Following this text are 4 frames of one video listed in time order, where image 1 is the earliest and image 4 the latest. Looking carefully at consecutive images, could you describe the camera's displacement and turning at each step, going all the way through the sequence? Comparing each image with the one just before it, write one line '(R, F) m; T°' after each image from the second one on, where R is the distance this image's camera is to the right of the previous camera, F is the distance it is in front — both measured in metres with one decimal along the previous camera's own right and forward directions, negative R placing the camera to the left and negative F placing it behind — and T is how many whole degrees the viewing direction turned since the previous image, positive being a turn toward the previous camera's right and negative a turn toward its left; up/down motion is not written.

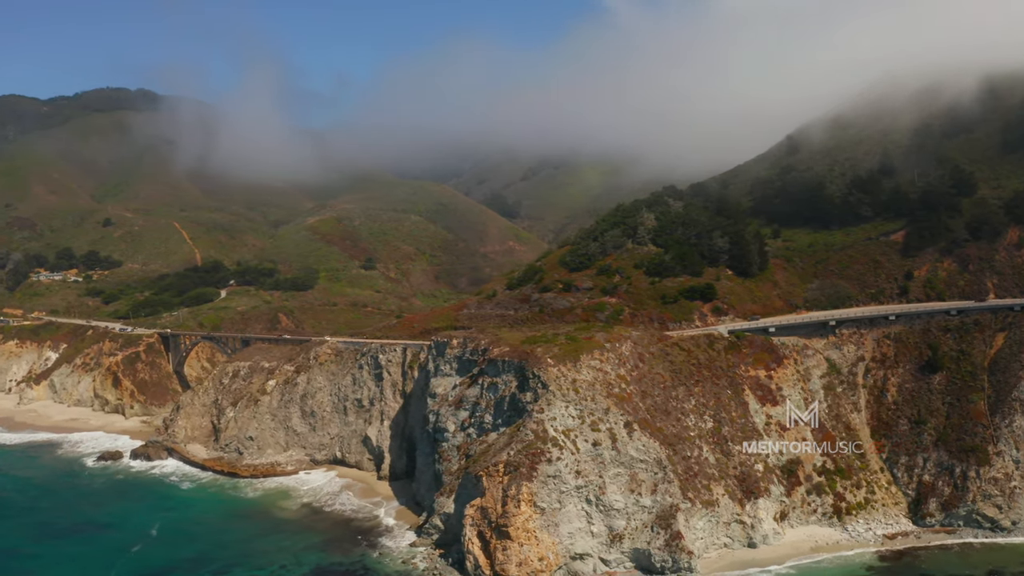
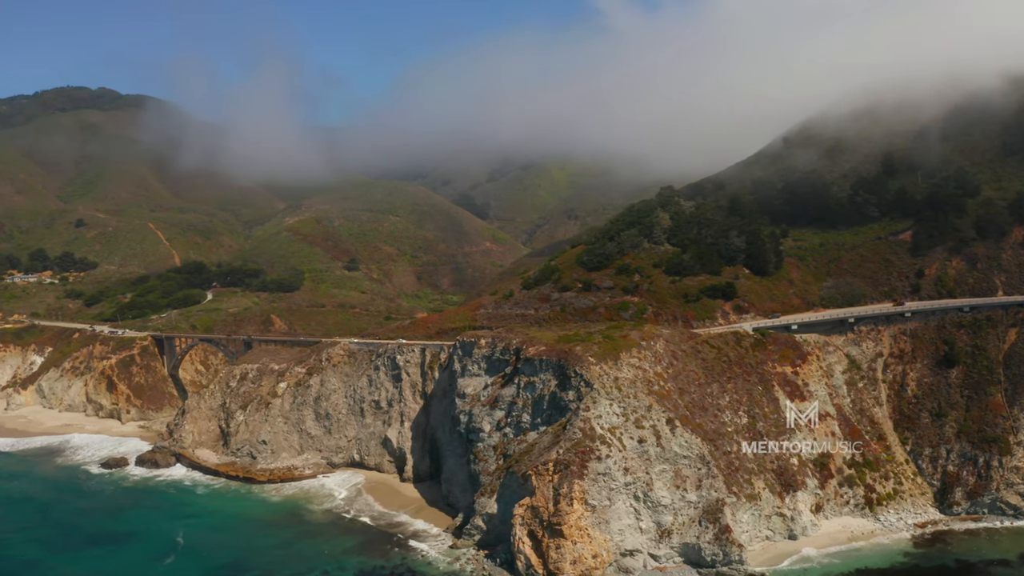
(-5.6, +0.1) m; +3°
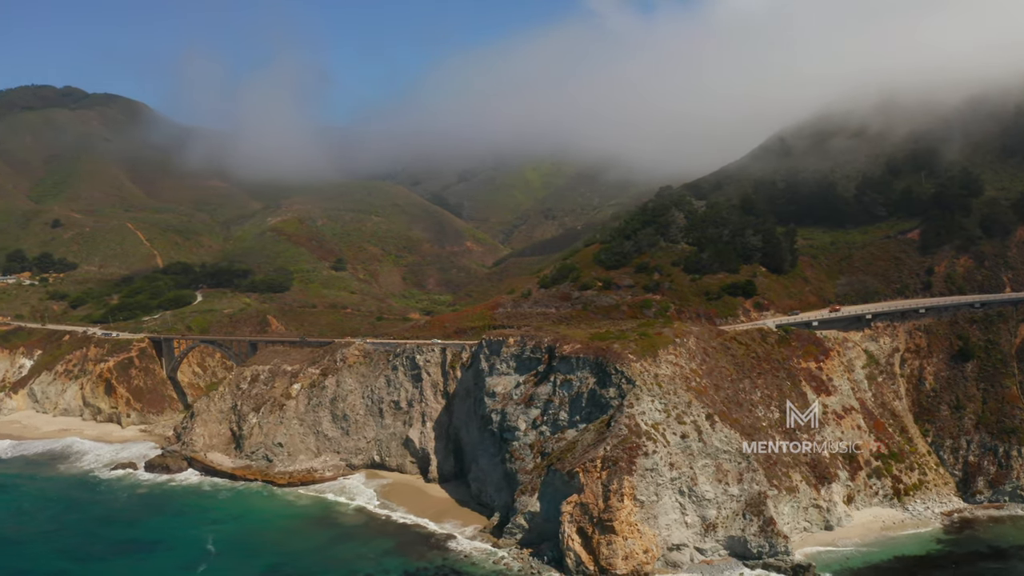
(-5.2, +0.1) m; +3°
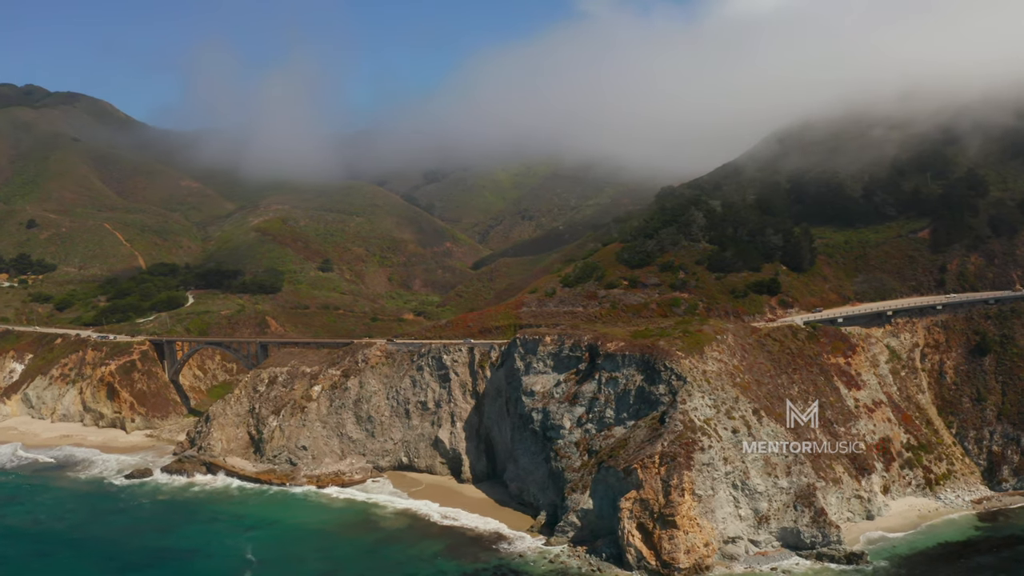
(-6.2, +0.1) m; +3°
